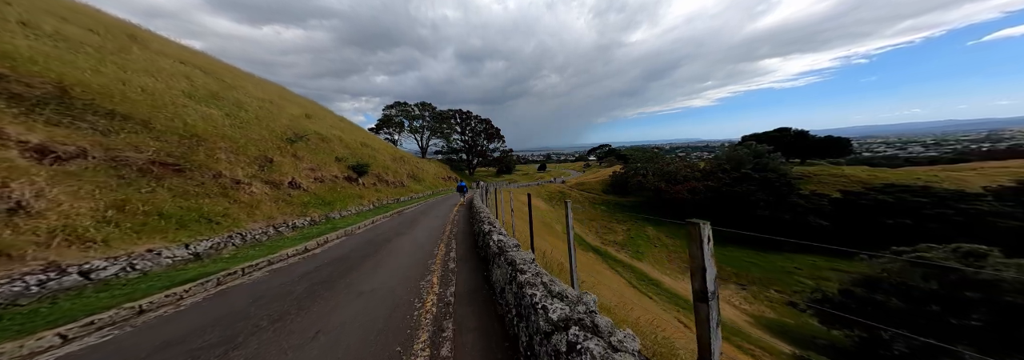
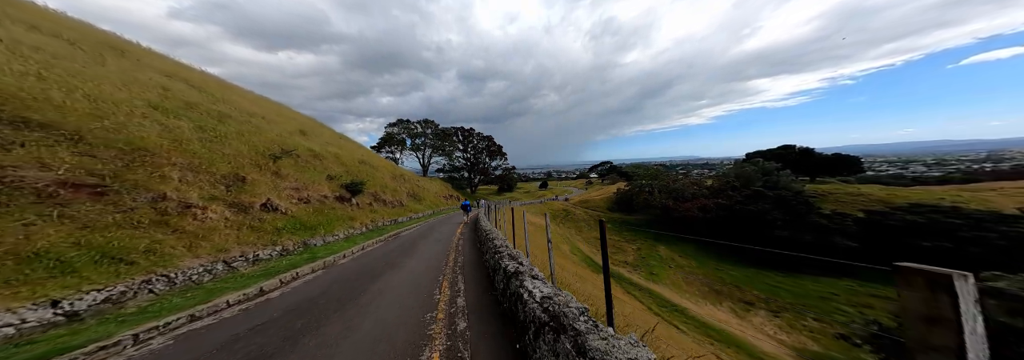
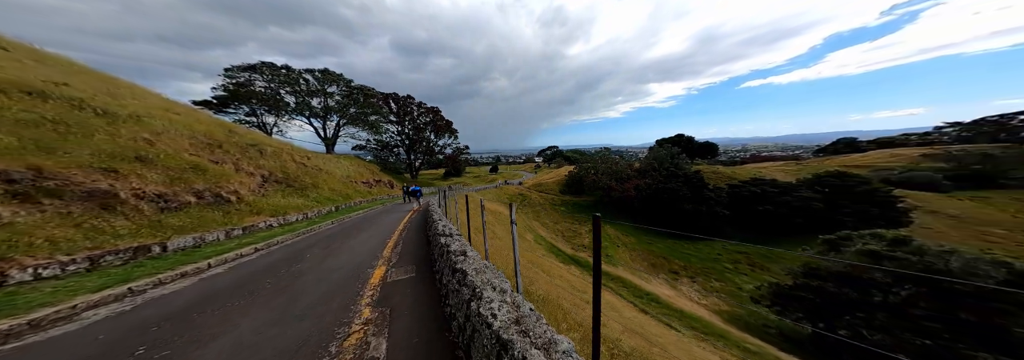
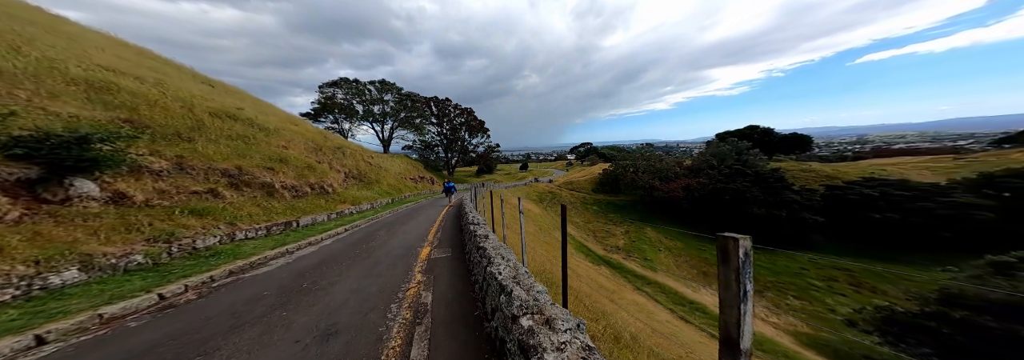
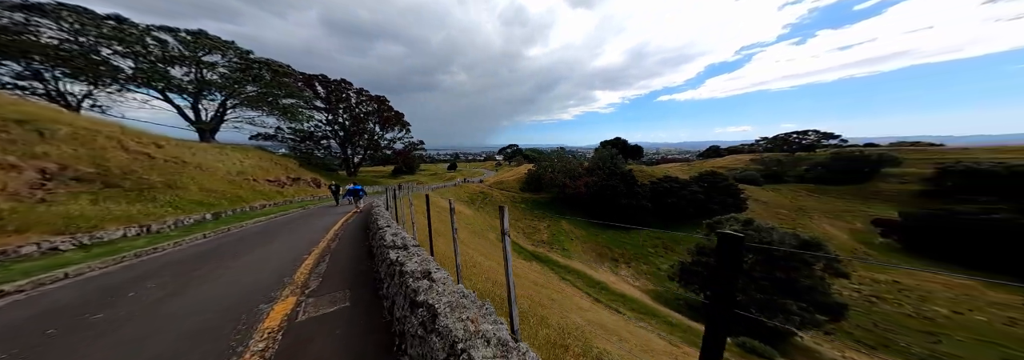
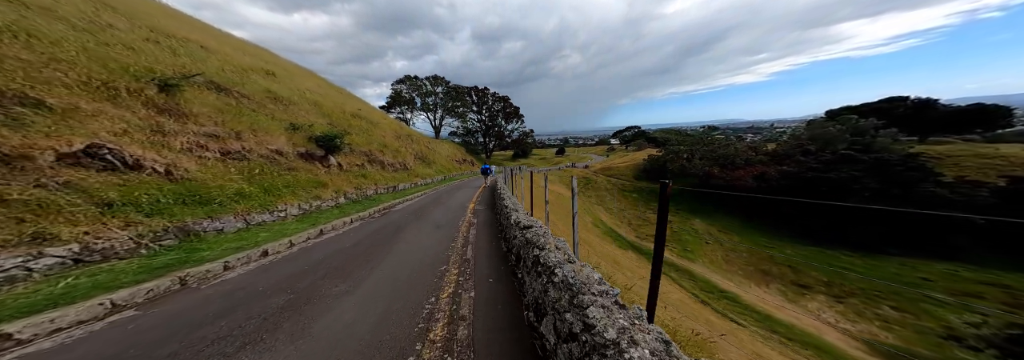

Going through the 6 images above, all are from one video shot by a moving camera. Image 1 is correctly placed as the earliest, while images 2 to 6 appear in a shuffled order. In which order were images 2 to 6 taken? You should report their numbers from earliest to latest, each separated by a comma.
2, 6, 4, 3, 5
